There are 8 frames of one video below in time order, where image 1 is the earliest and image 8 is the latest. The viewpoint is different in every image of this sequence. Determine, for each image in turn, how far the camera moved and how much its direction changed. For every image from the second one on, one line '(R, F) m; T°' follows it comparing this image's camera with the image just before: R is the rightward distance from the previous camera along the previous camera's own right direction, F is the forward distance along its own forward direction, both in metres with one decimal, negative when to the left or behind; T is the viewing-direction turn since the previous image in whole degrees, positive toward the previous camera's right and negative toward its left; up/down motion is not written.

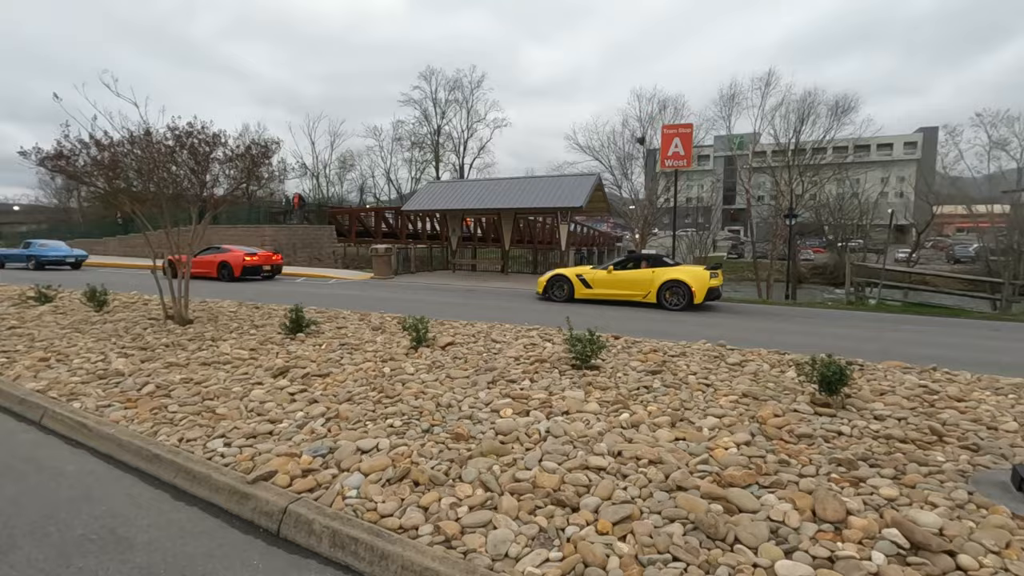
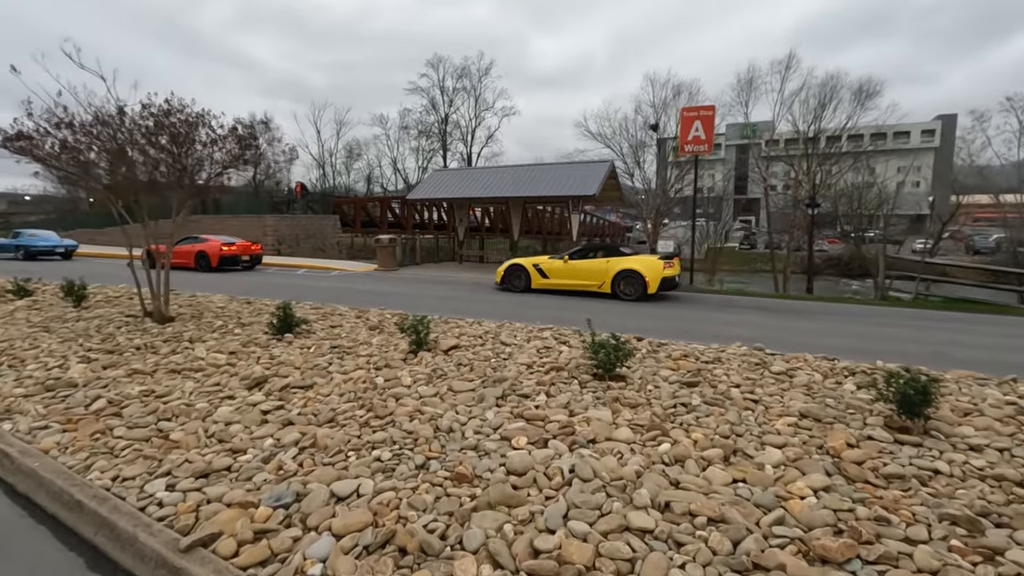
(0.0, +0.8) m; -1°
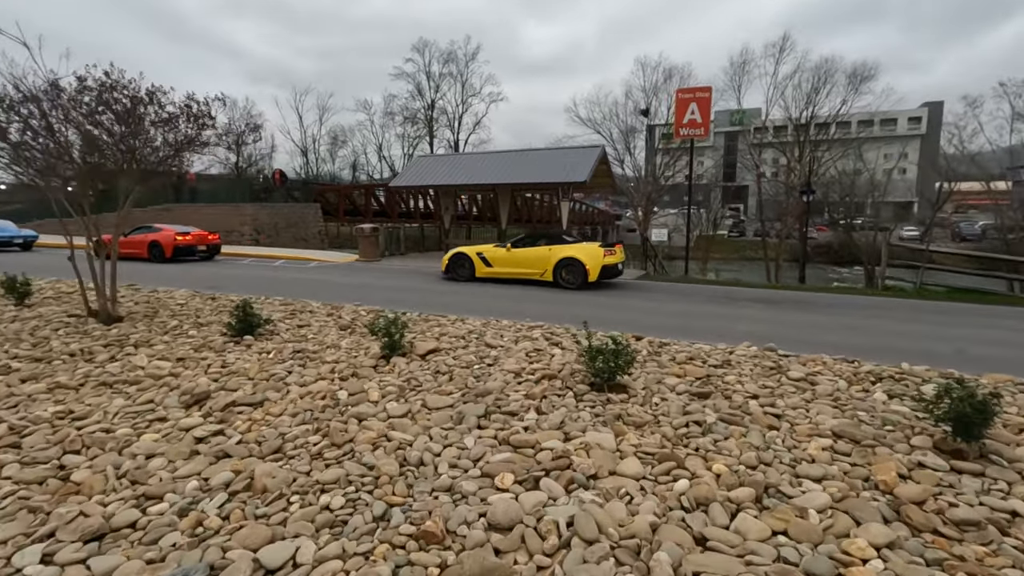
(0.0, +0.7) m; +1°
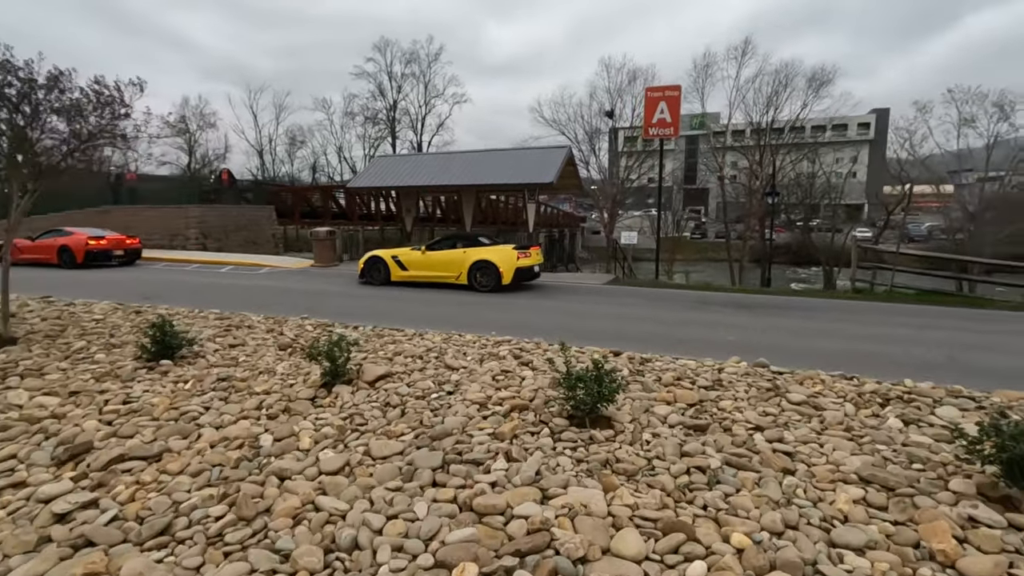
(0.0, +0.7) m; +4°
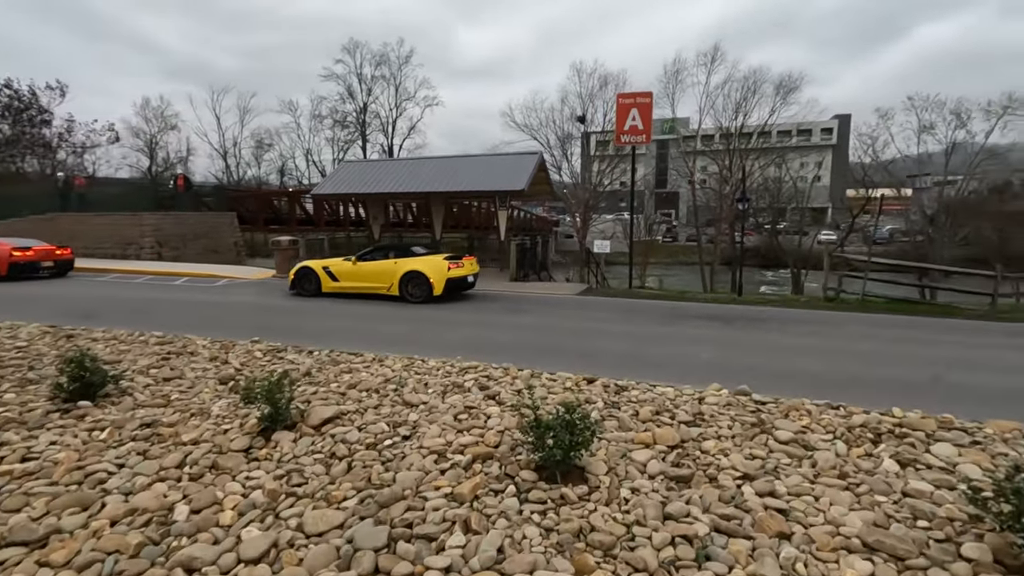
(+0.1, +0.4) m; +3°
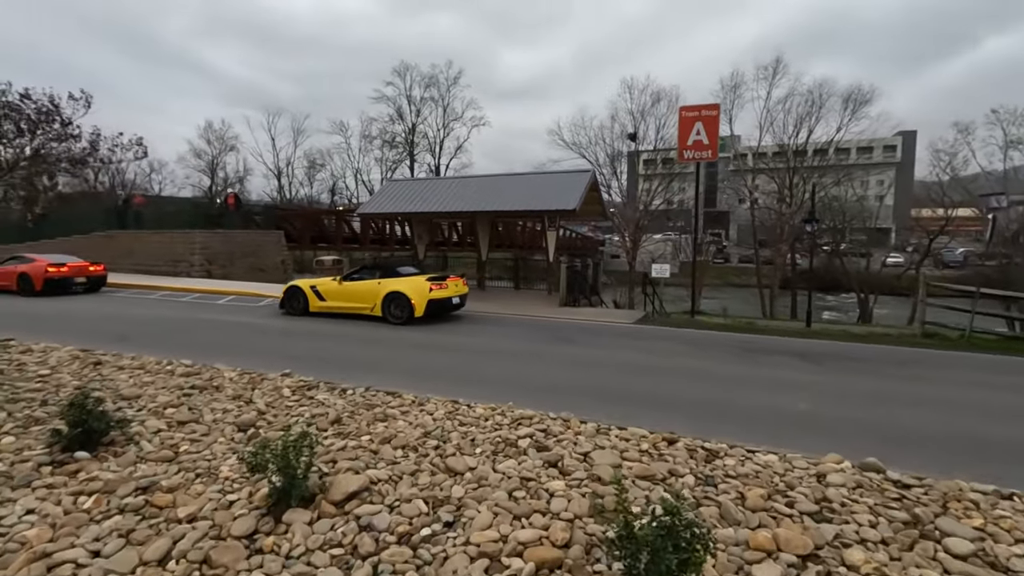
(-0.2, +0.9) m; -5°
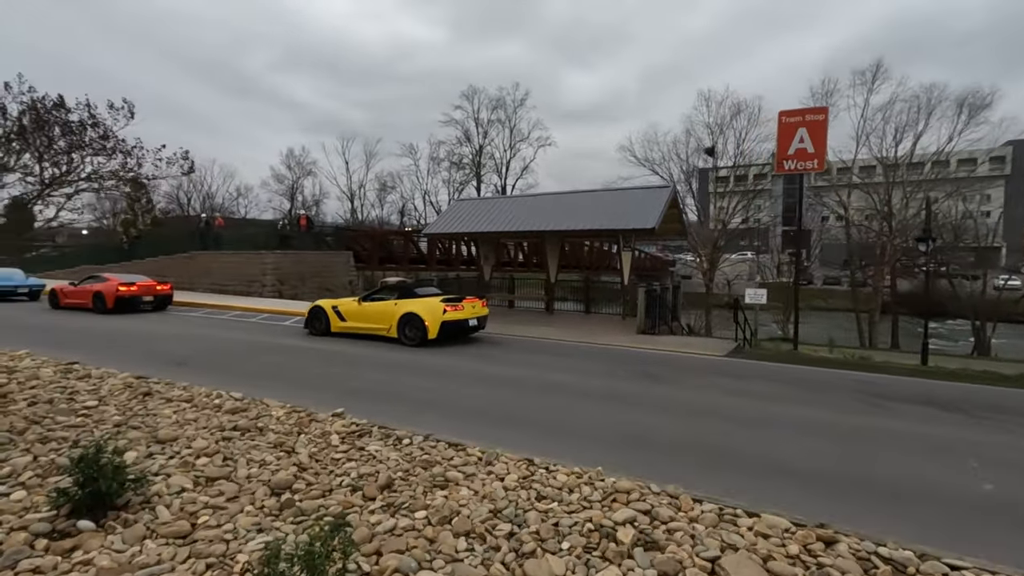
(-0.2, +1.0) m; -7°
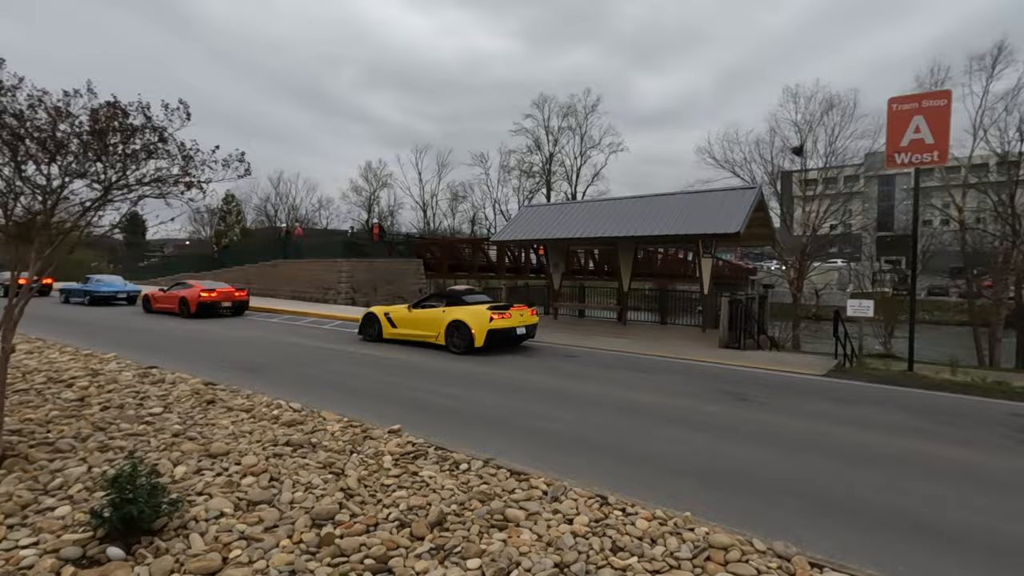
(0.0, +0.6) m; -7°
